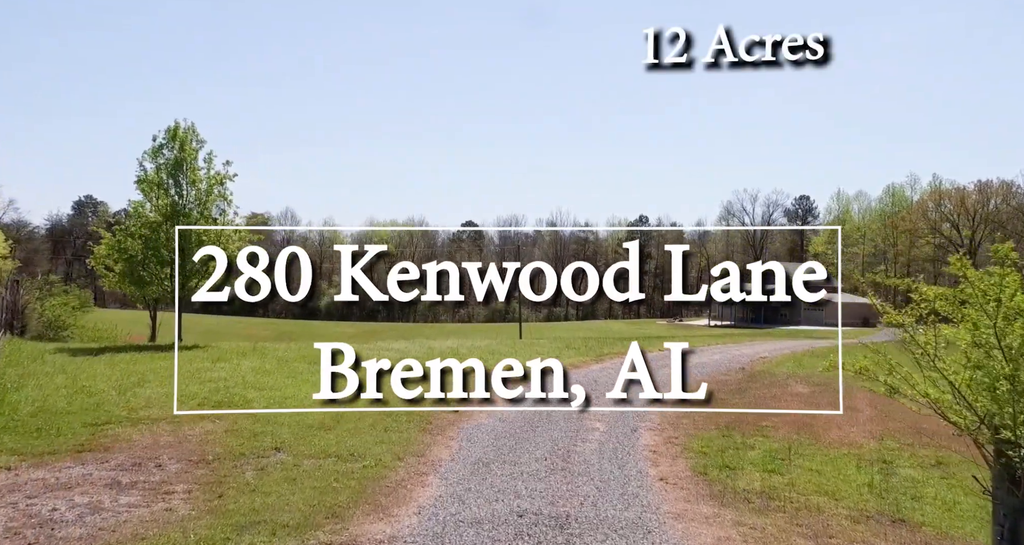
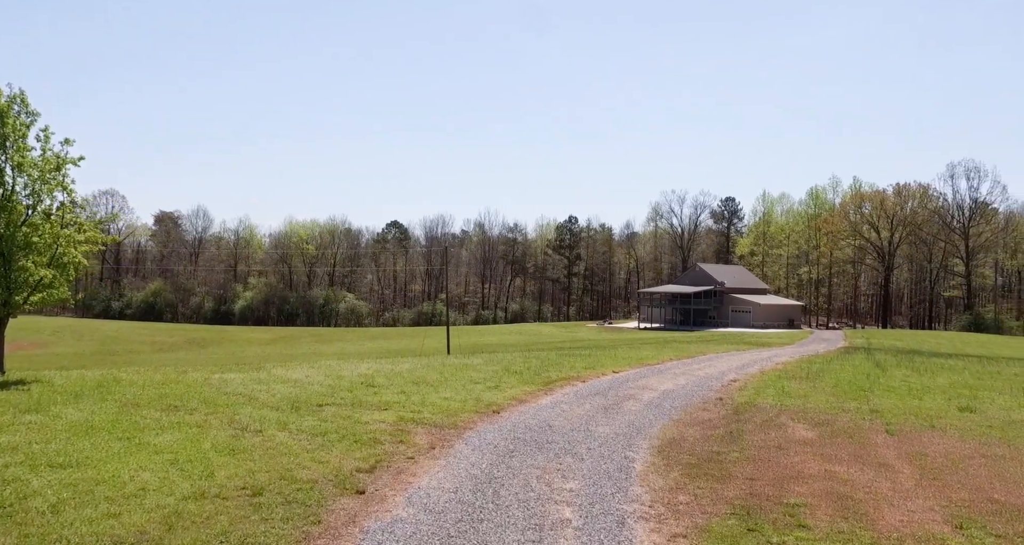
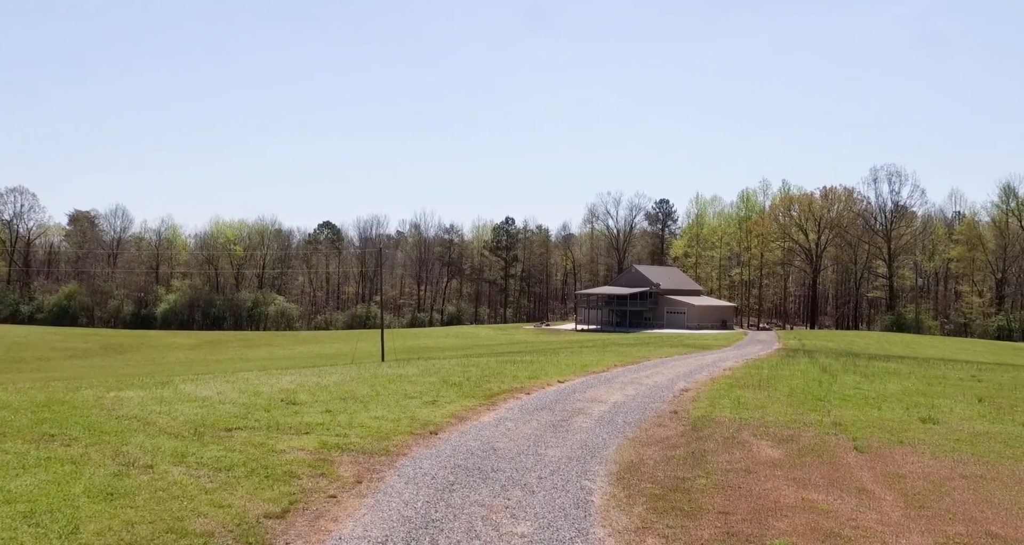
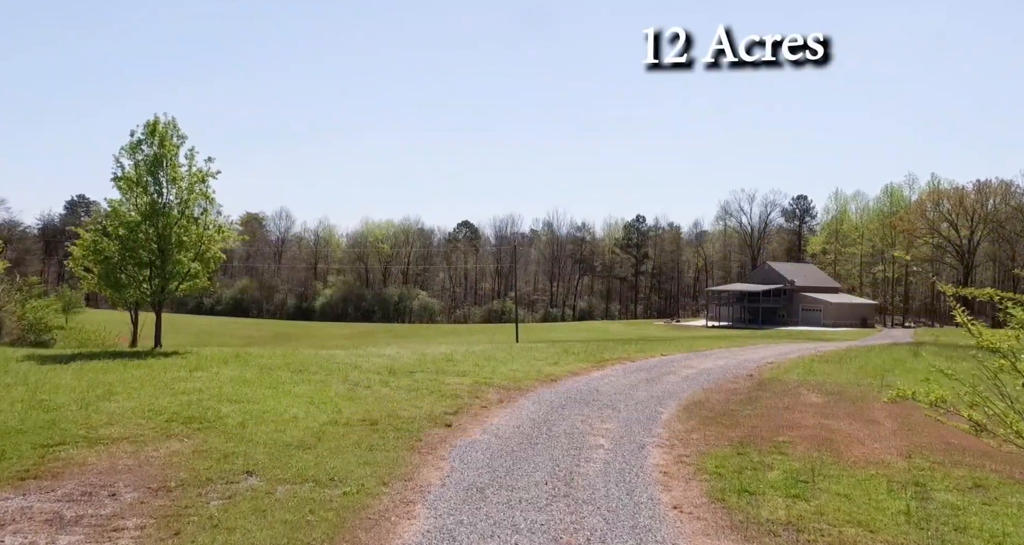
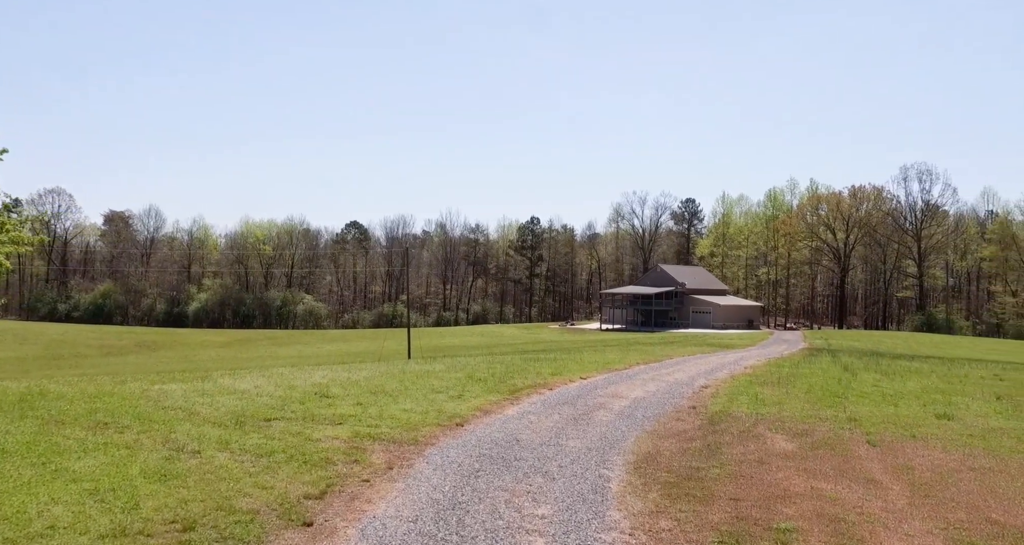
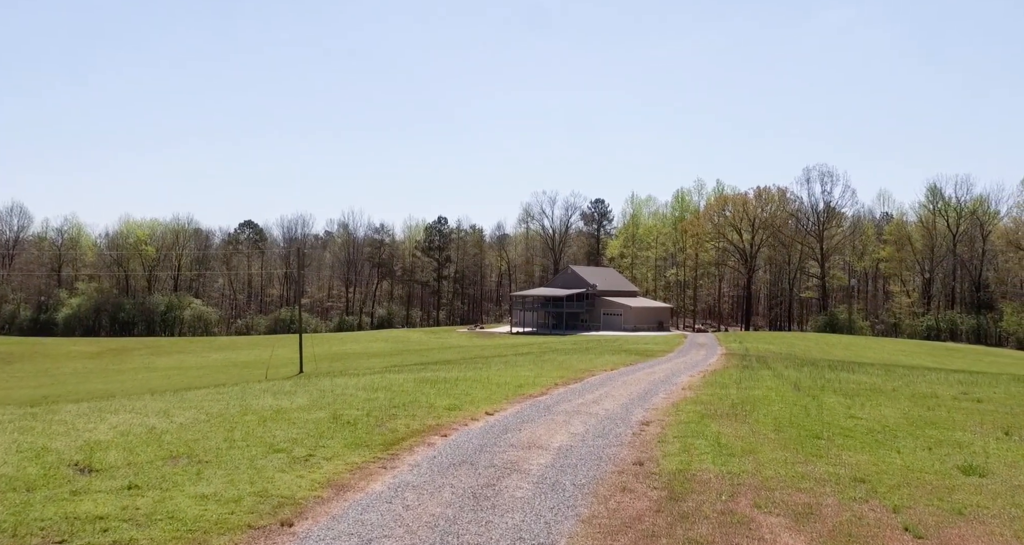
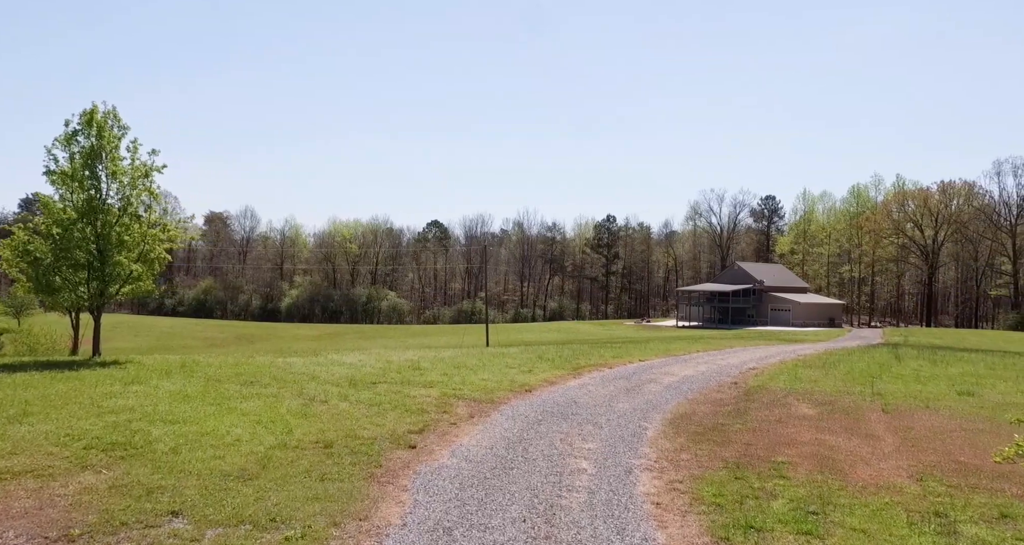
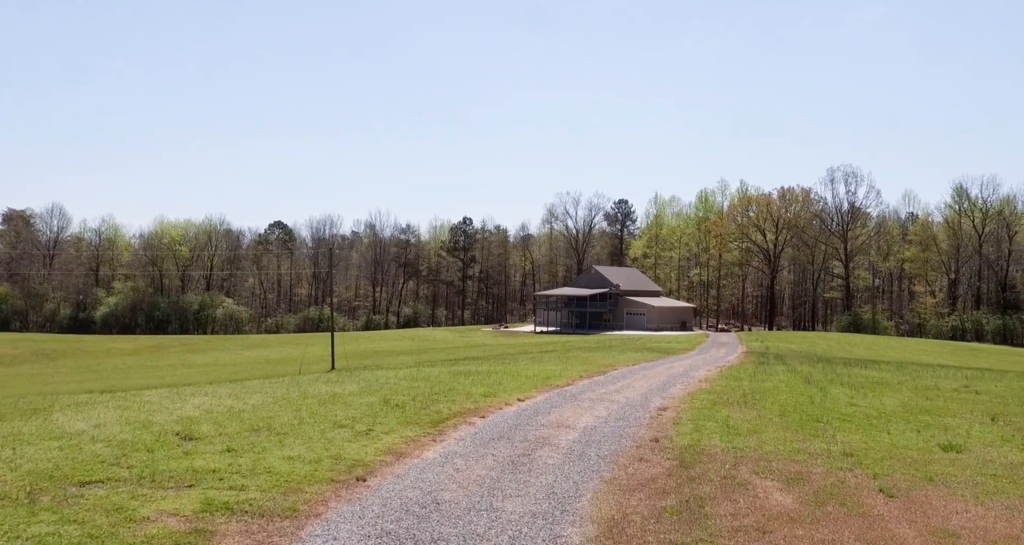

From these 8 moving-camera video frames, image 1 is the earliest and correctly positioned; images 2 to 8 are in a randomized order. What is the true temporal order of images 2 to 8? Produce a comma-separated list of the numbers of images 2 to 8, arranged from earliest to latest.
4, 7, 2, 5, 3, 8, 6
